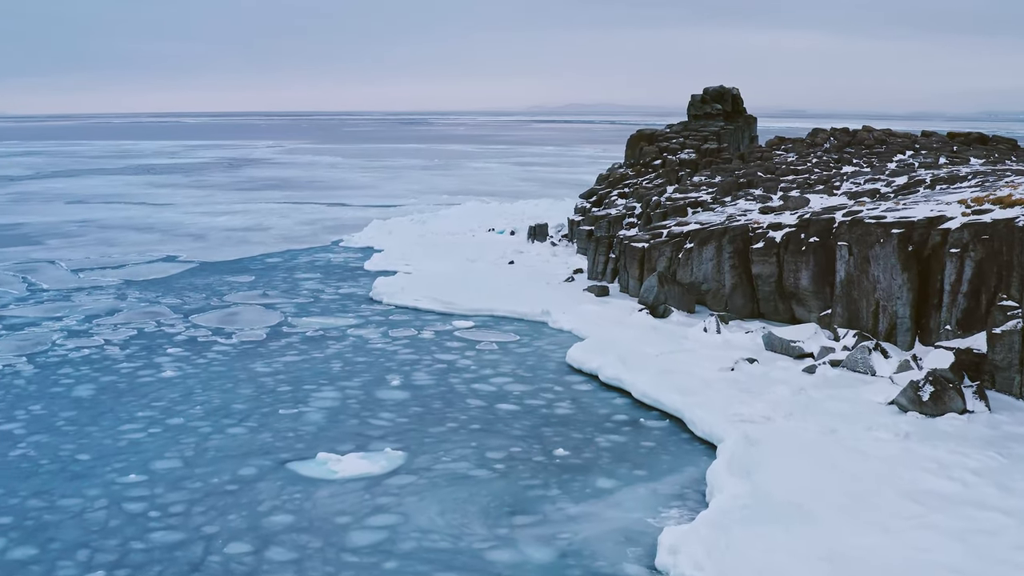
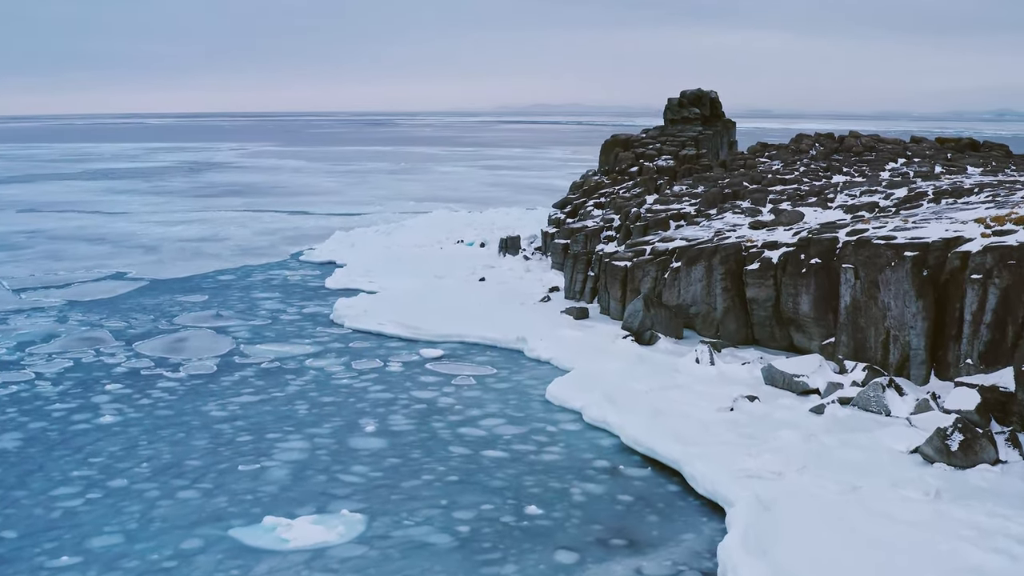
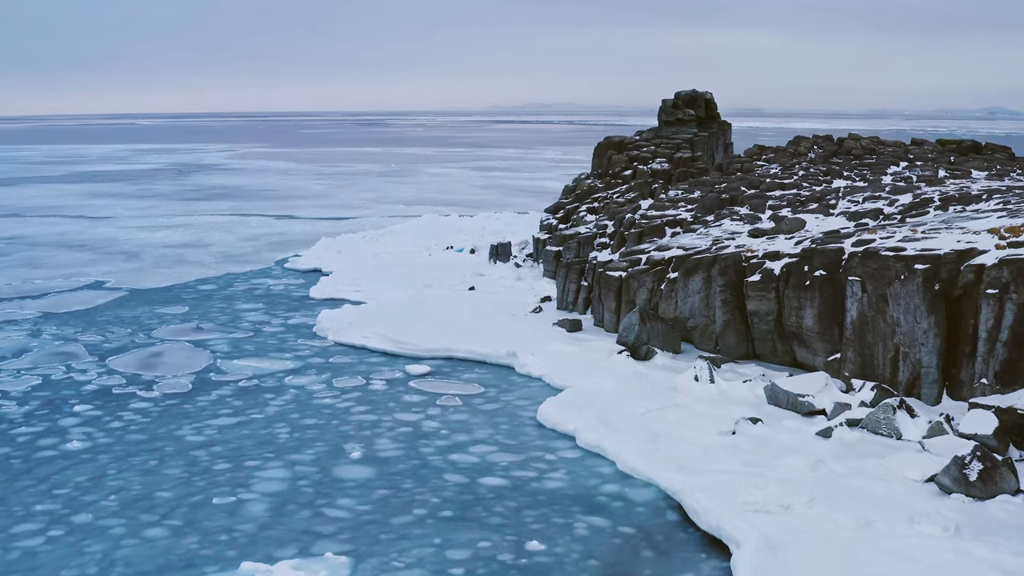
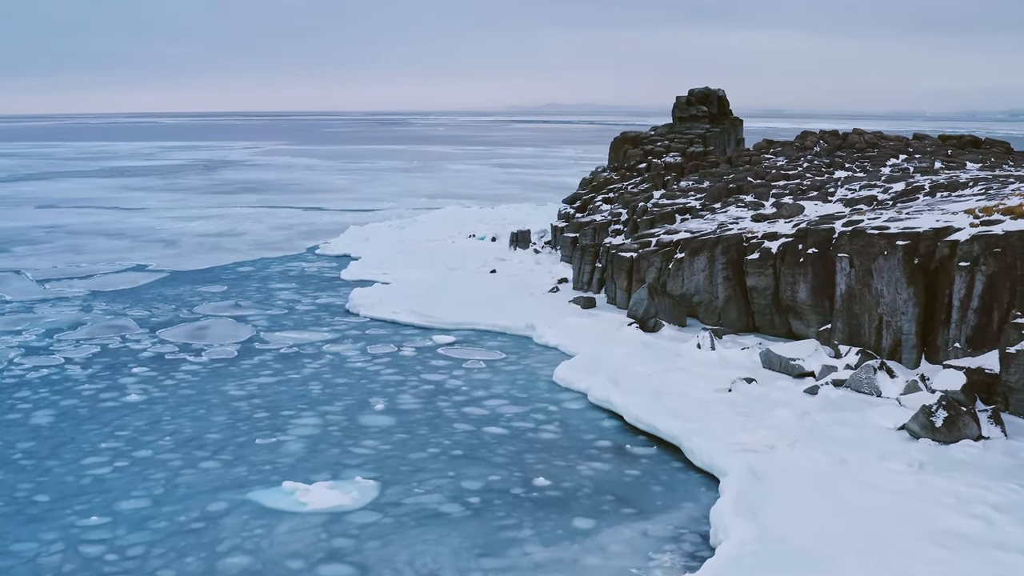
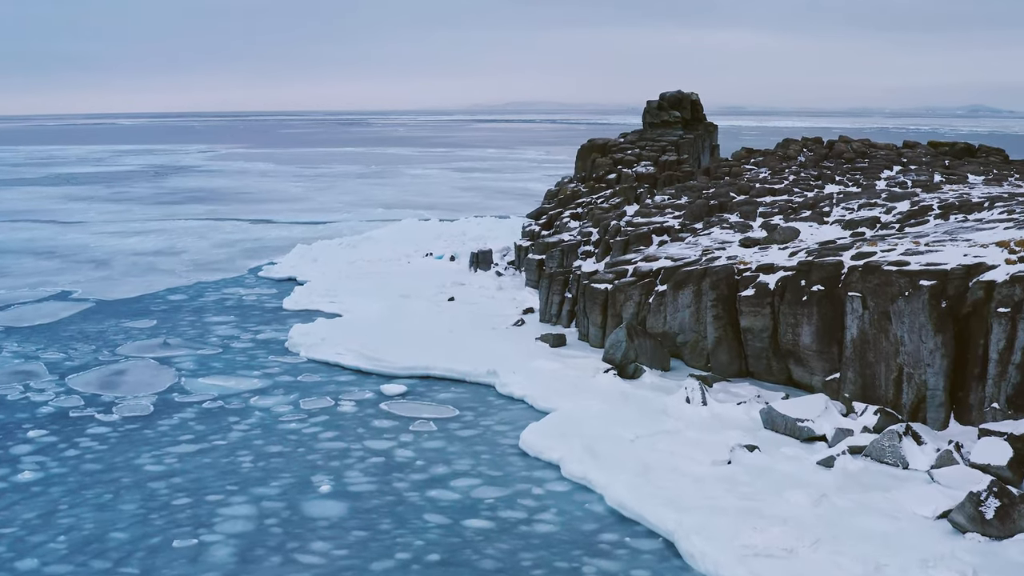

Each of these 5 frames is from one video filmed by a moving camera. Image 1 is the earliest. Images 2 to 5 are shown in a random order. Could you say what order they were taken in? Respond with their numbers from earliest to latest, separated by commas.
4, 2, 3, 5
